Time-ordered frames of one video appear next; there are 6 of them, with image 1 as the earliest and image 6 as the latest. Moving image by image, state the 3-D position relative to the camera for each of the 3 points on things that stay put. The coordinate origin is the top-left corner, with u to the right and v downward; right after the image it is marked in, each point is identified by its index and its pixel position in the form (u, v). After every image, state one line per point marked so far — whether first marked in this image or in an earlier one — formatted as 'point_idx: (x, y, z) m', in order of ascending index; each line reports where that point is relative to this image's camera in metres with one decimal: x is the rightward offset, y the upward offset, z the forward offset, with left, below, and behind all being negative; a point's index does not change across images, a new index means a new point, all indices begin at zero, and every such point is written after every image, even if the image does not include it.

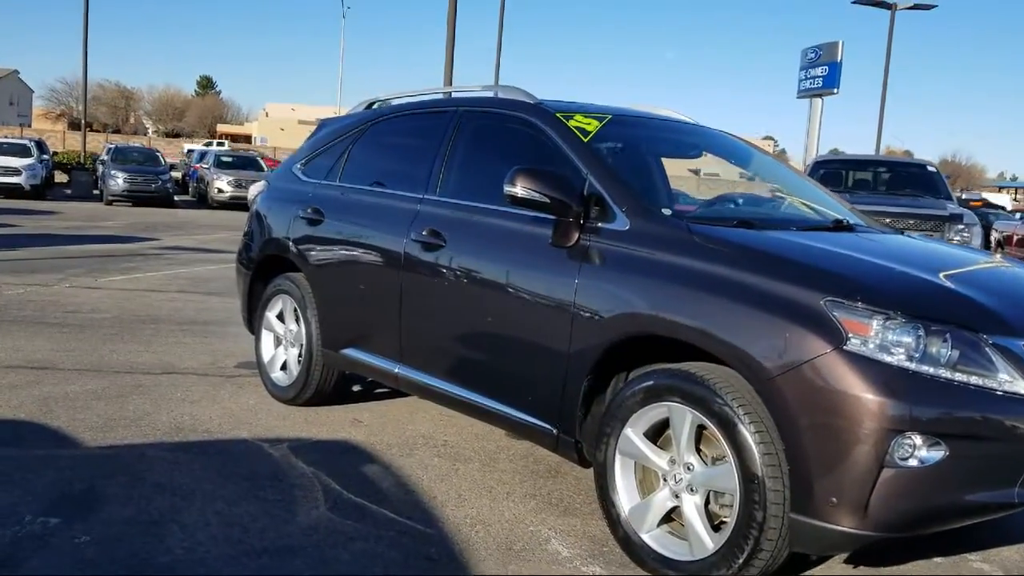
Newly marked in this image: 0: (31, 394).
0: (-3.0, -0.7, +5.7) m
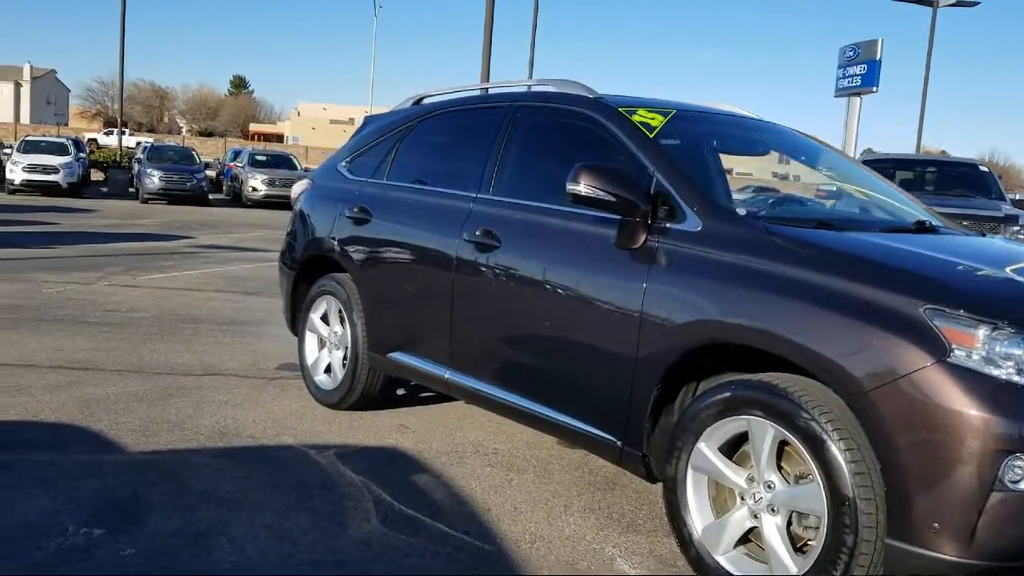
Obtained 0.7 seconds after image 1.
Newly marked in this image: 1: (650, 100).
0: (-2.7, -0.7, +5.6) m
1: (+0.7, +0.9, +4.5) m
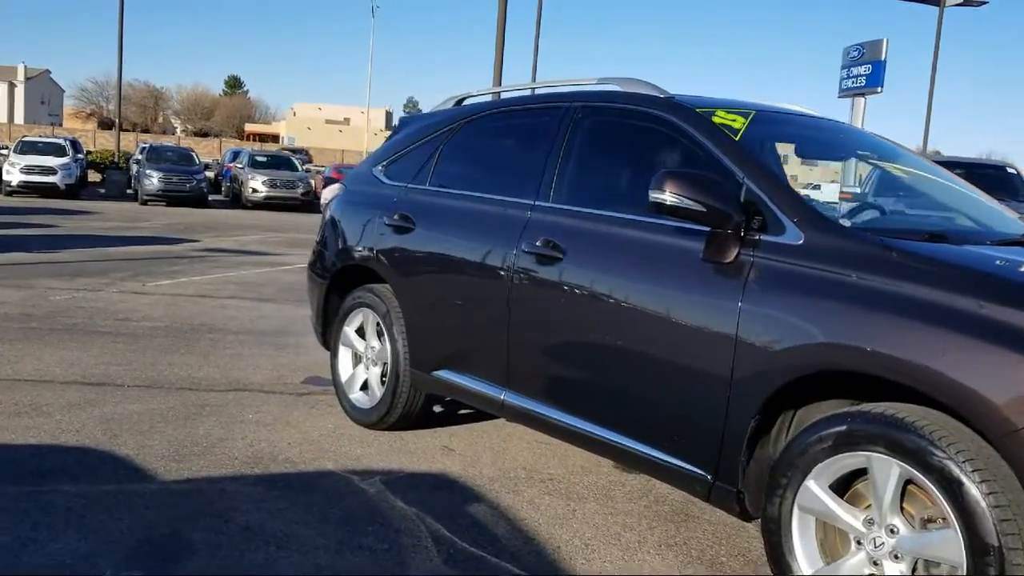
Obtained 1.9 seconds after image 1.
0: (-2.4, -0.7, +5.2) m
1: (+1.0, +0.9, +4.1) m
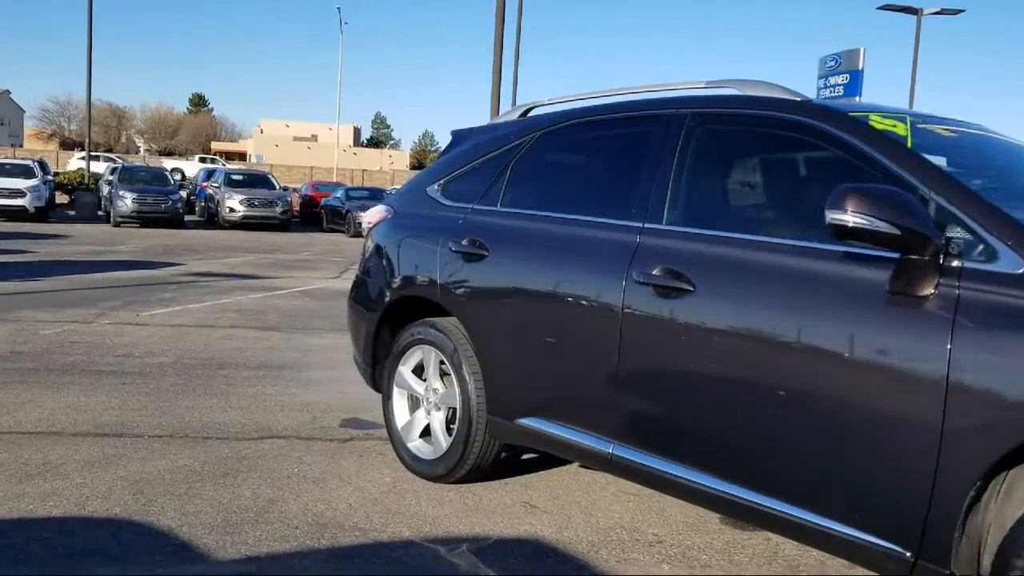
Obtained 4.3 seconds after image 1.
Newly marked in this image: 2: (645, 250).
0: (-2.0, -0.9, +4.6) m
1: (+1.4, +0.7, +3.6) m
2: (+0.5, +0.2, +3.7) m
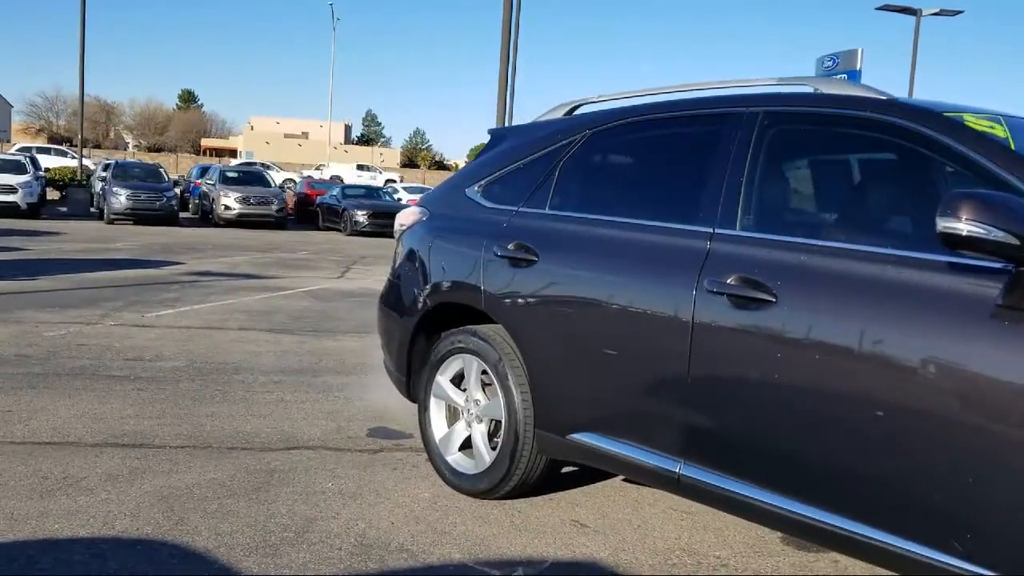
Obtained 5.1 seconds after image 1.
0: (-1.8, -1.0, +4.3) m
1: (+1.6, +0.7, +3.4) m
2: (+0.8, +0.1, +3.5) m
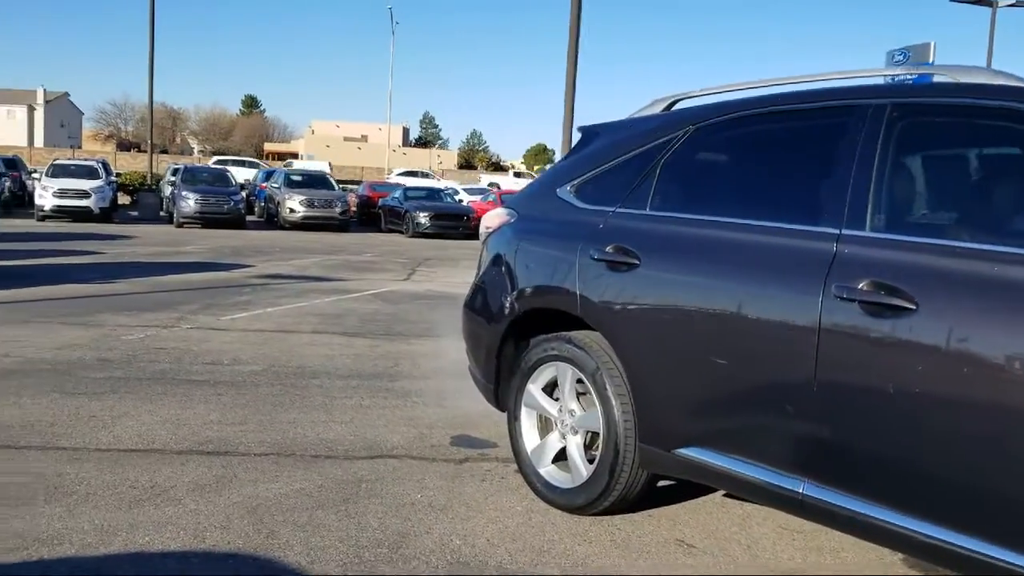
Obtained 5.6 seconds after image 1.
0: (-1.3, -1.0, +4.2) m
1: (+2.0, +0.7, +3.1) m
2: (+1.2, +0.1, +3.2) m
